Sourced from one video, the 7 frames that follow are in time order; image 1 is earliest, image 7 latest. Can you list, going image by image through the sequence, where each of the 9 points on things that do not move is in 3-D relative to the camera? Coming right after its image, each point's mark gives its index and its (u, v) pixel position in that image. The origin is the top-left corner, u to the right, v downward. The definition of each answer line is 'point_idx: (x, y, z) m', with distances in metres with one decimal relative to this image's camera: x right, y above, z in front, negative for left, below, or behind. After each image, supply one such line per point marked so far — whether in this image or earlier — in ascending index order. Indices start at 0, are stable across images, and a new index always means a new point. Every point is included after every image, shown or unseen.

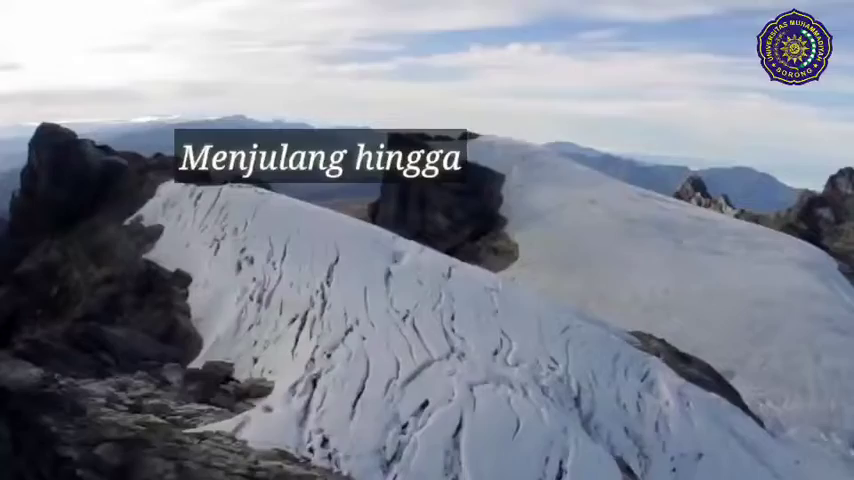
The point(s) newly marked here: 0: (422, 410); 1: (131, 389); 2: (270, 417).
0: (0.0, -2.9, +19.9) m
1: (-5.0, -2.6, +18.8) m
2: (-2.5, -2.9, +18.3) m
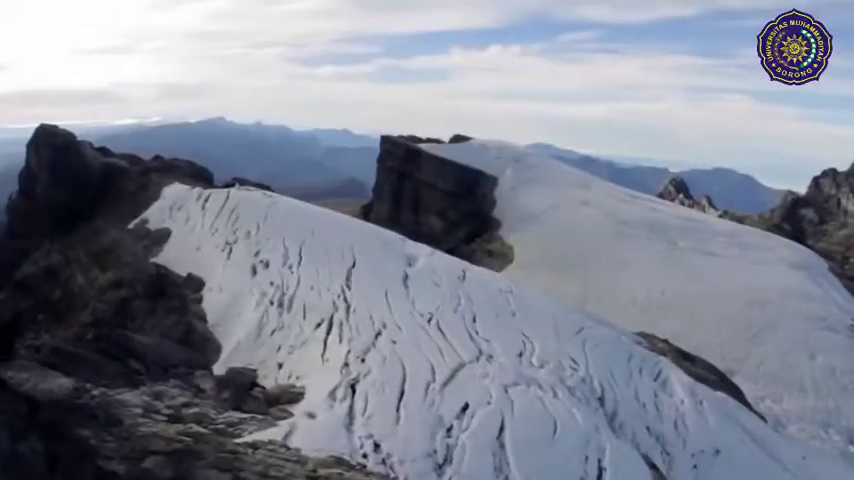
0: (+0.7, -3.0, +19.9) m
1: (-4.3, -2.7, +18.5) m
2: (-1.7, -2.9, +18.1) m
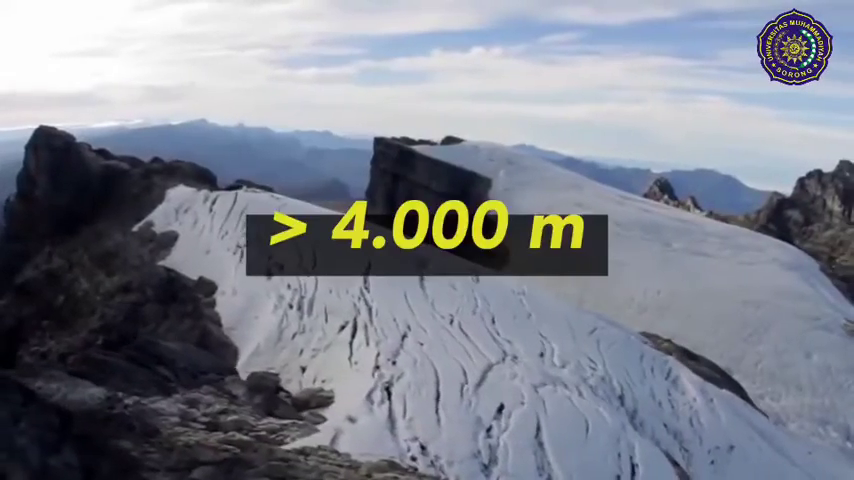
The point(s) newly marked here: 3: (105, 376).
0: (+1.3, -3.0, +19.8) m
1: (-3.6, -2.7, +18.2) m
2: (-1.1, -3.0, +17.9) m
3: (-5.3, -2.3, +18.6) m
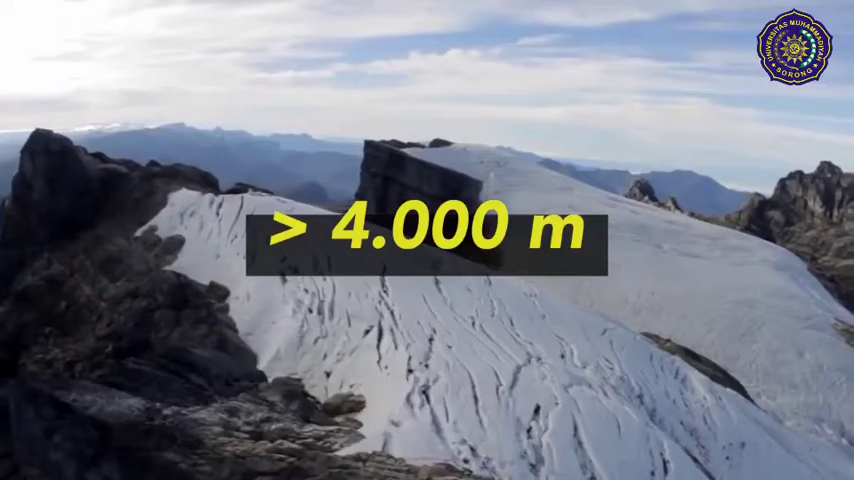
0: (+1.9, -3.0, +19.8) m
1: (-2.9, -2.8, +17.9) m
2: (-0.3, -3.0, +17.8) m
3: (-4.6, -2.4, +18.2) m
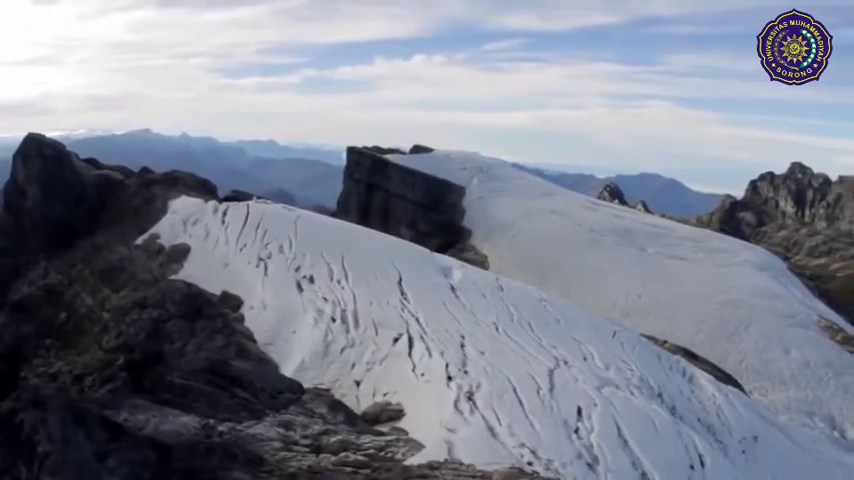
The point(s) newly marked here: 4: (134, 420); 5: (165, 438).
0: (+2.7, -3.1, +19.8) m
1: (-2.0, -2.9, +17.6) m
2: (+0.6, -3.1, +17.6) m
3: (-3.7, -2.5, +17.7) m
4: (-4.3, -2.6, +16.7) m
5: (-3.7, -2.8, +16.3) m
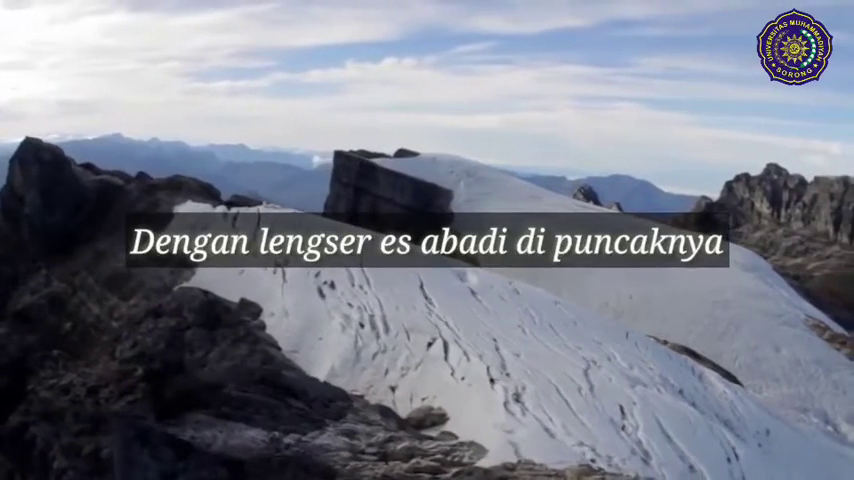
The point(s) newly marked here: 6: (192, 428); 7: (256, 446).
0: (+3.5, -3.1, +19.8) m
1: (-1.0, -3.0, +17.3) m
2: (+1.5, -3.1, +17.5) m
3: (-2.8, -2.6, +17.3) m
4: (-3.3, -2.7, +16.2) m
5: (-2.7, -2.9, +15.9) m
6: (-3.5, -2.6, +16.6) m
7: (-2.5, -2.8, +16.1) m
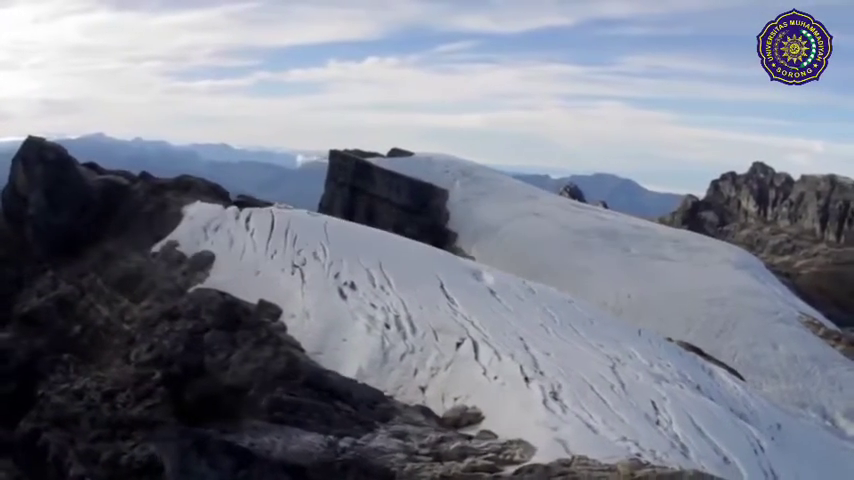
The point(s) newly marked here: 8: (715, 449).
0: (+4.1, -3.1, +19.9) m
1: (-0.3, -2.9, +17.1) m
2: (+2.3, -3.1, +17.5) m
3: (-2.0, -2.6, +17.1) m
4: (-2.5, -2.7, +15.9) m
5: (-1.9, -2.9, +15.6) m
6: (-2.7, -2.6, +16.3) m
7: (-1.7, -2.8, +15.9) m
8: (+4.9, -3.7, +18.8) m
